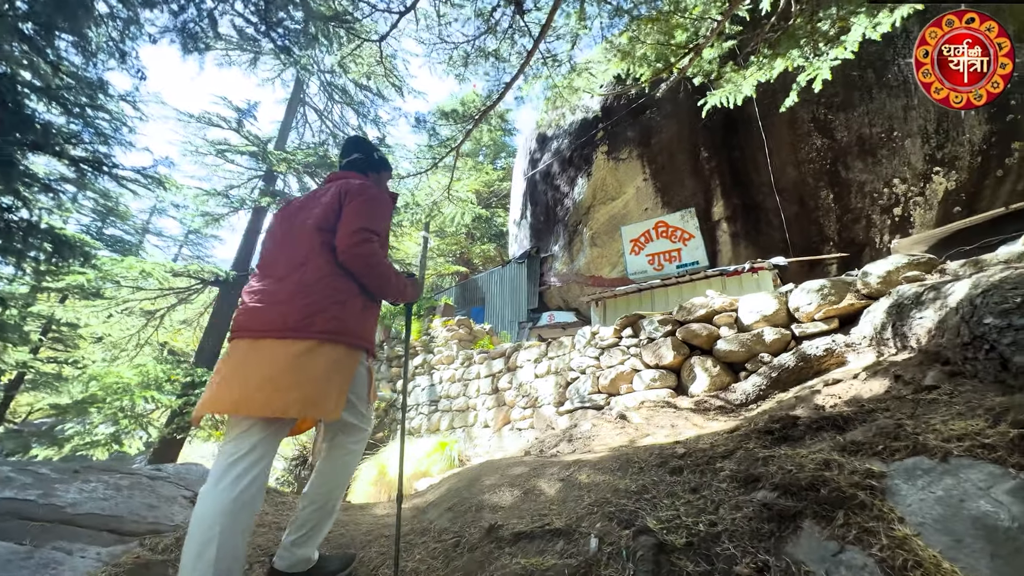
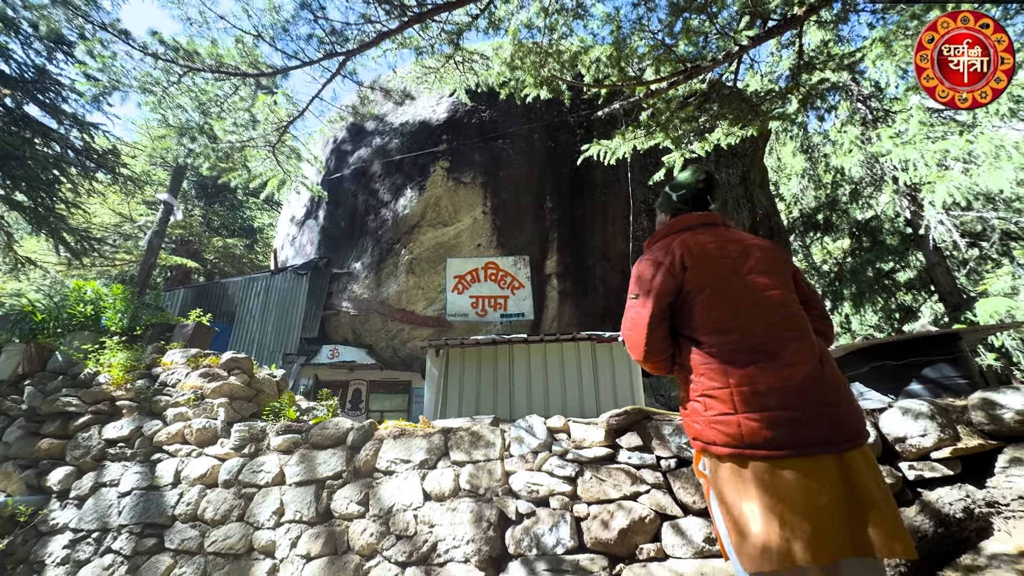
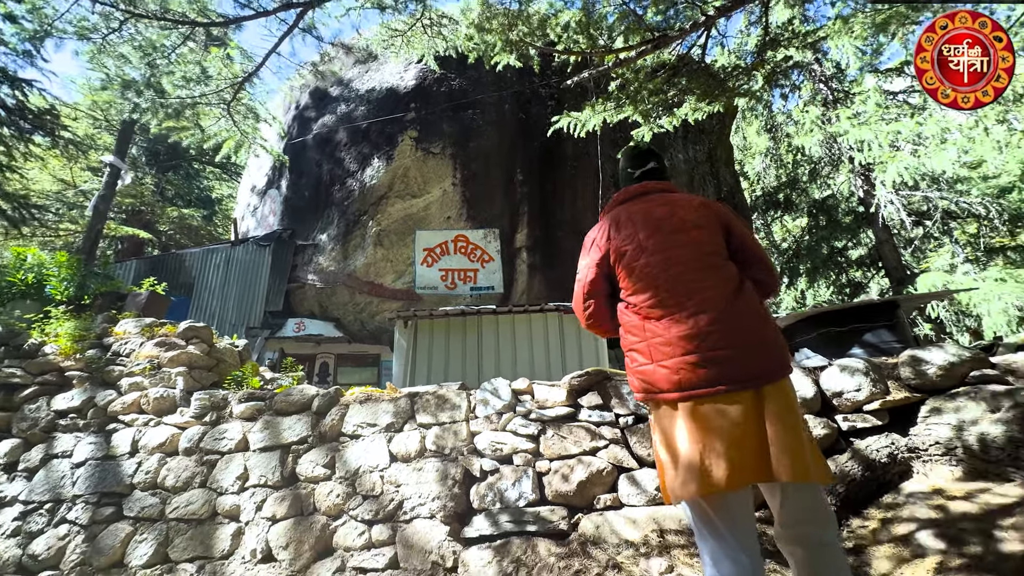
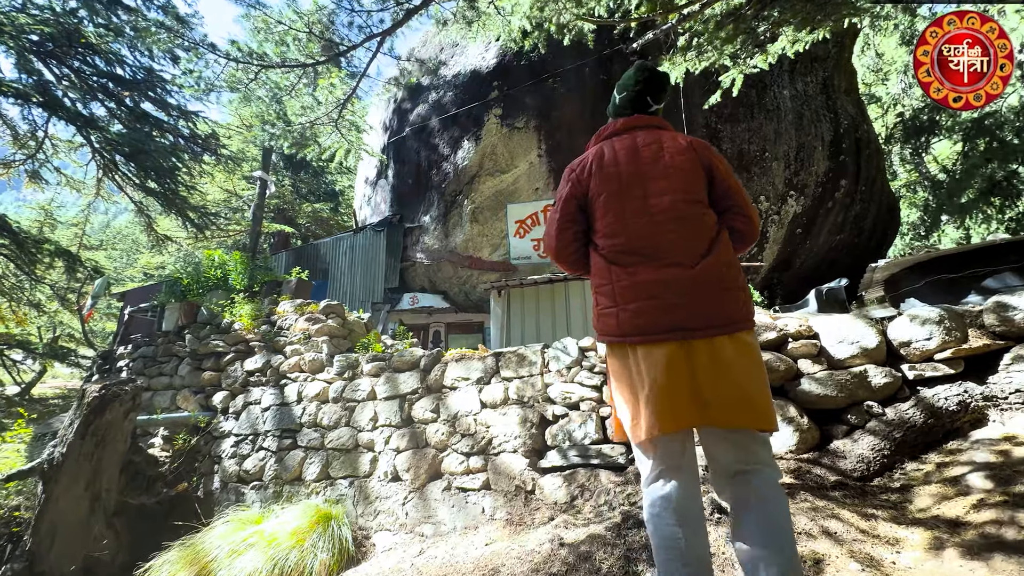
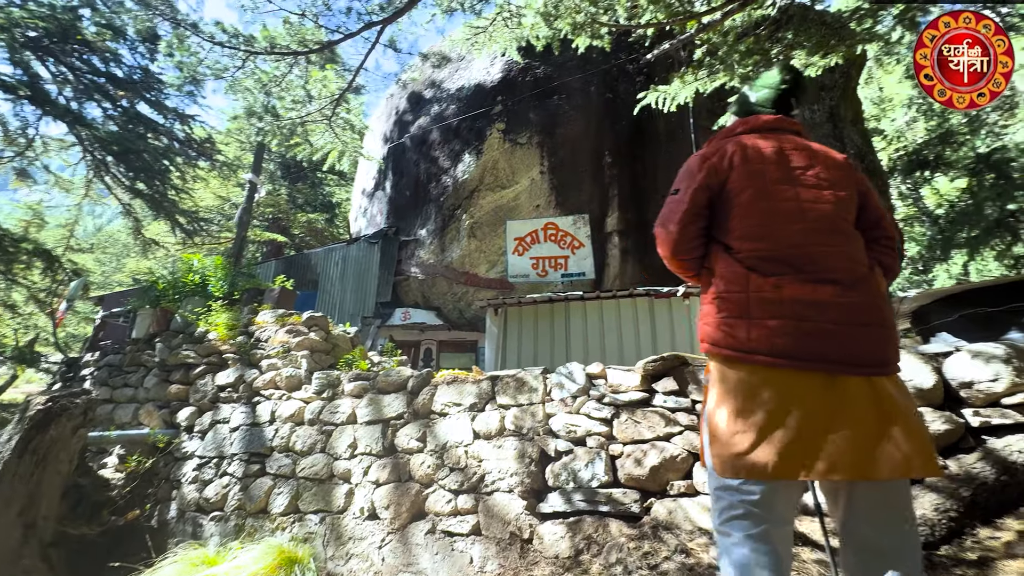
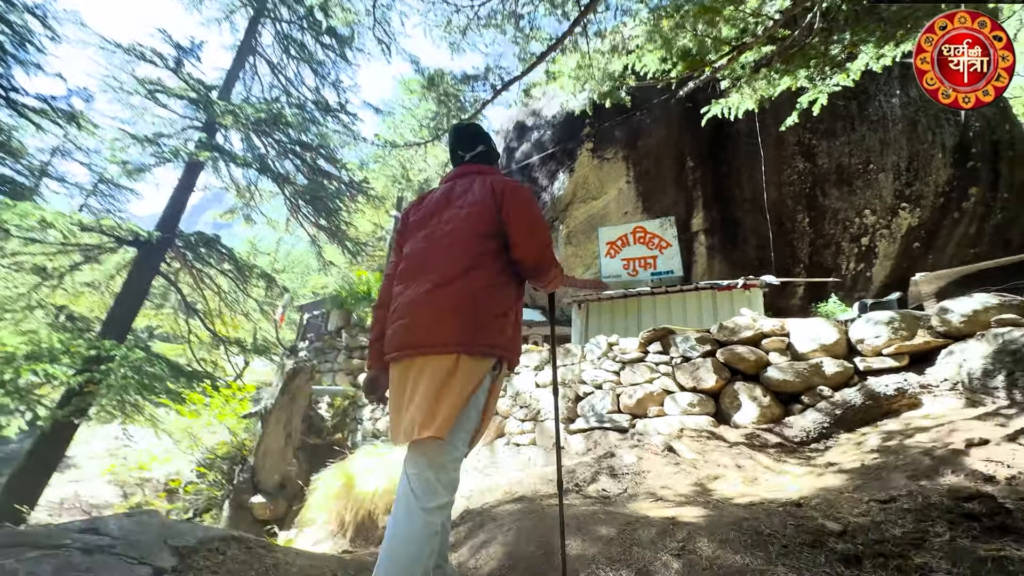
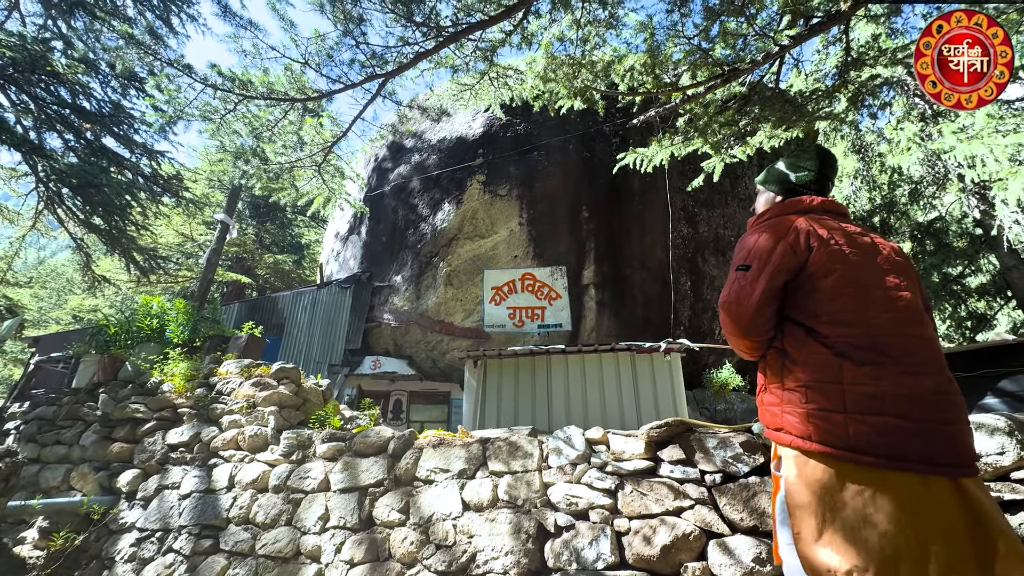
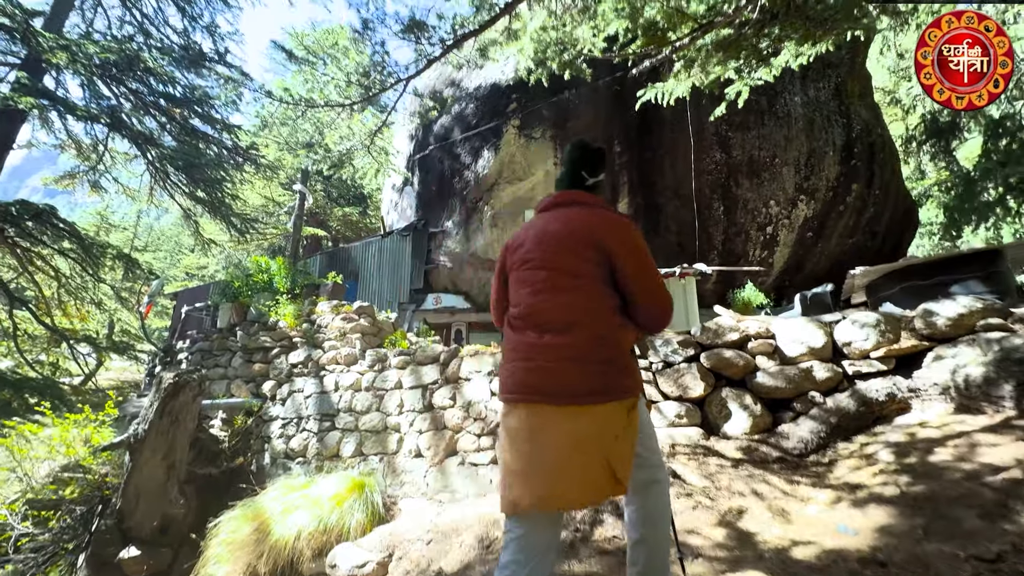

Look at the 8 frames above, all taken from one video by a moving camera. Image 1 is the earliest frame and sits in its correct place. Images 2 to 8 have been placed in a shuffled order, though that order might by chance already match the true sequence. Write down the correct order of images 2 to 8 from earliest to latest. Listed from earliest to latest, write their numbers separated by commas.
6, 8, 4, 5, 7, 2, 3
